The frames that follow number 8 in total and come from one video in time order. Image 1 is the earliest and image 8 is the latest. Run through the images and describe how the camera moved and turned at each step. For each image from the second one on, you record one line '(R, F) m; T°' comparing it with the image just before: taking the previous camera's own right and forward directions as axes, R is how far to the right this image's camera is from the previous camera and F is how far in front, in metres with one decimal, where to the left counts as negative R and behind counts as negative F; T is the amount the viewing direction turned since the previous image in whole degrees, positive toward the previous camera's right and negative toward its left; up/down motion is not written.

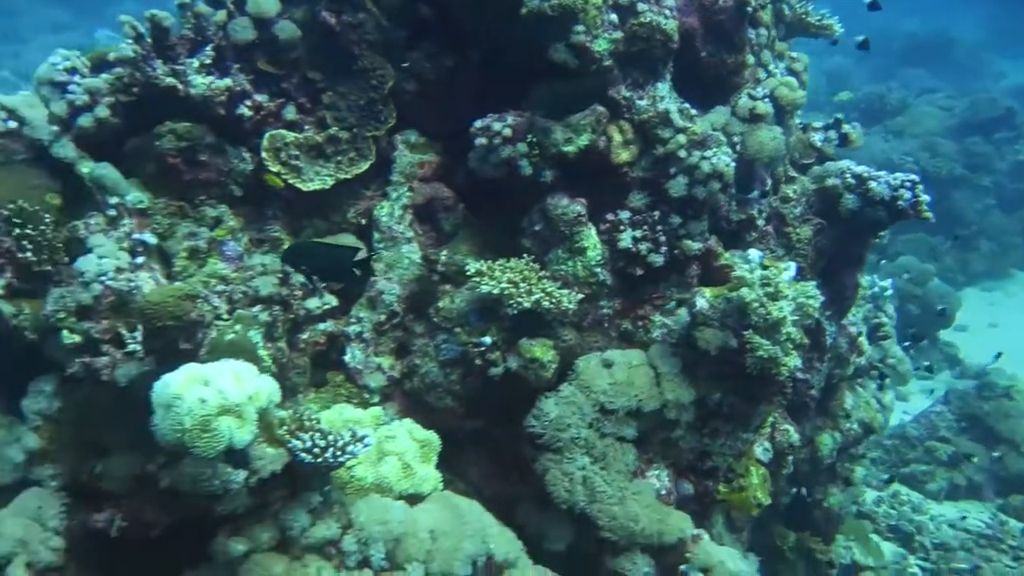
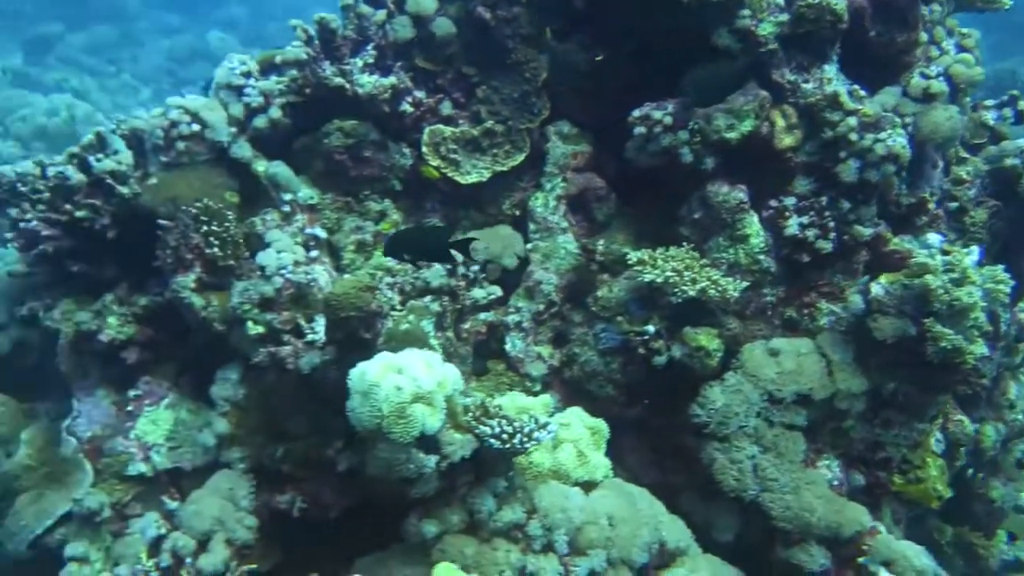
(-0.2, 0.0) m; -6°
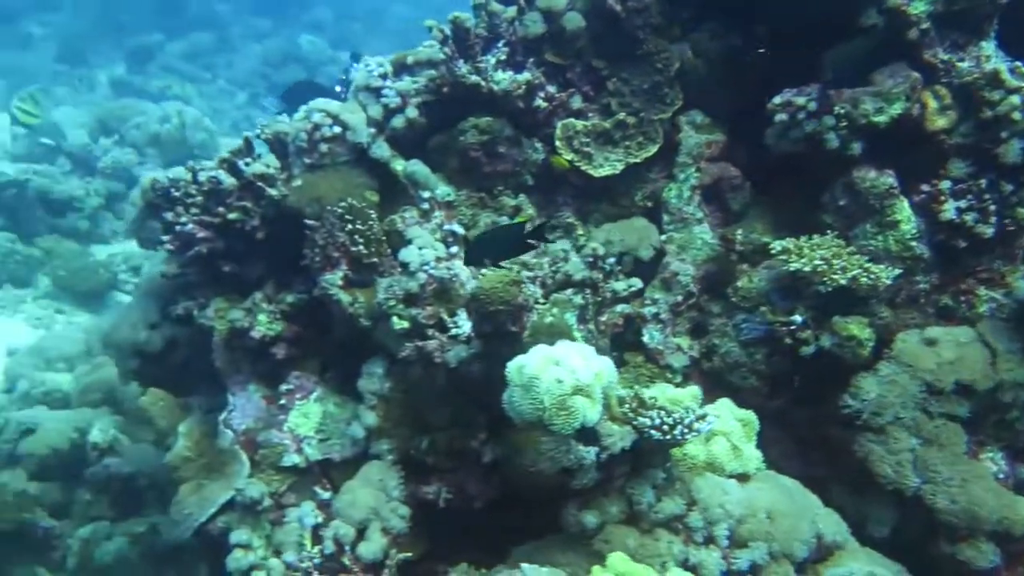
(-0.2, 0.0) m; -6°
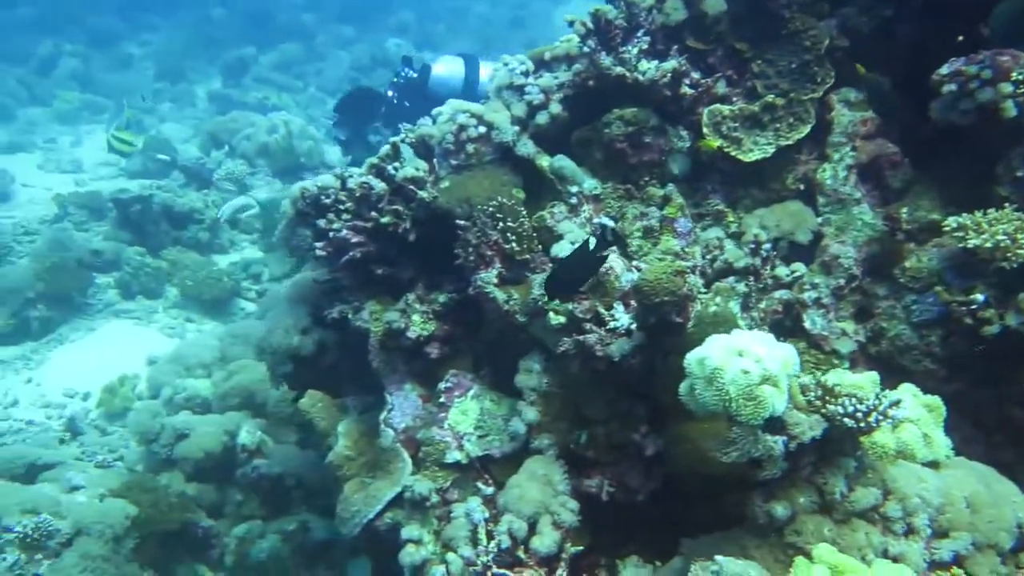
(-0.2, 0.0) m; -6°
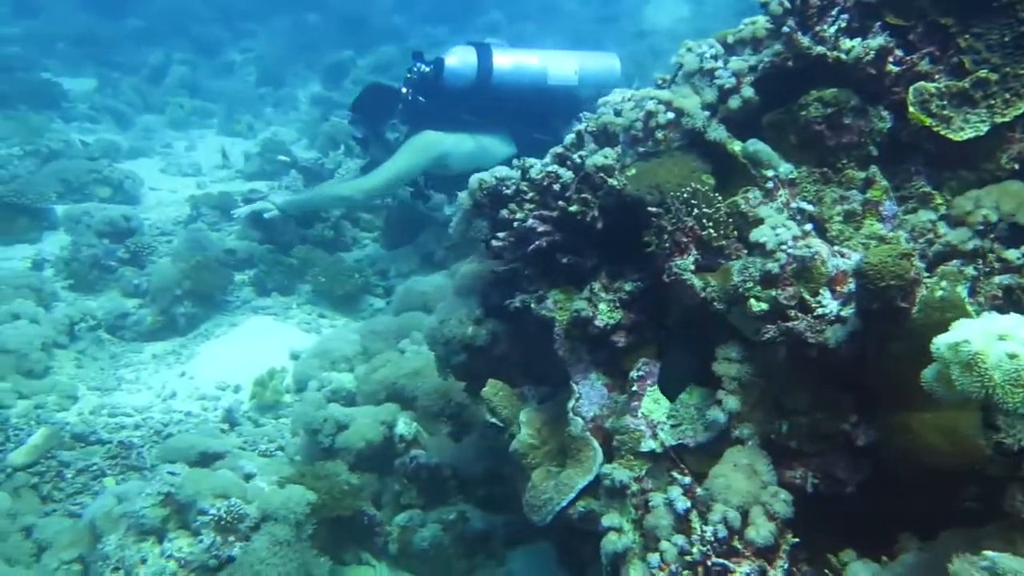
(-0.4, 0.0) m; -6°
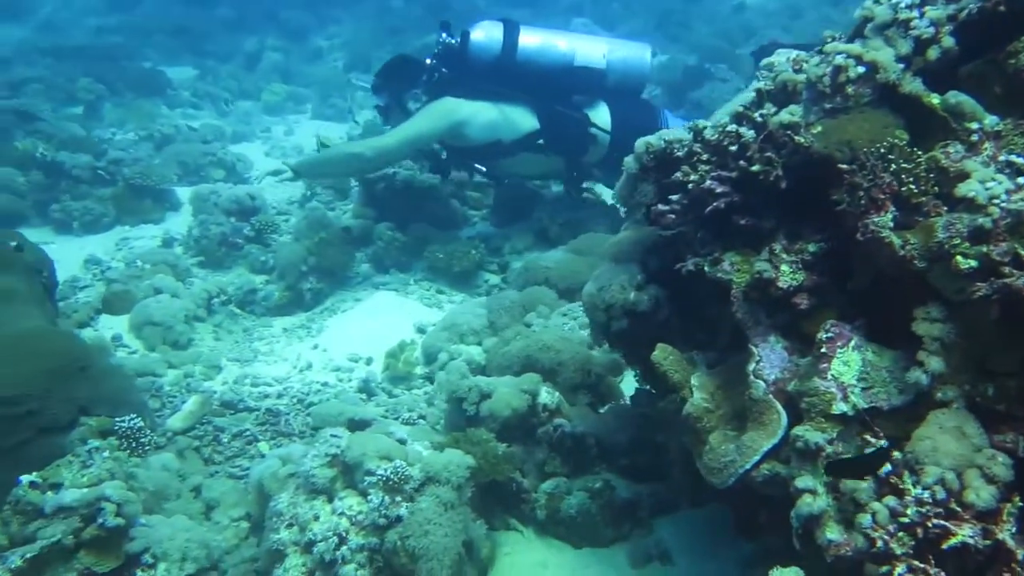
(-0.4, 0.0) m; -5°
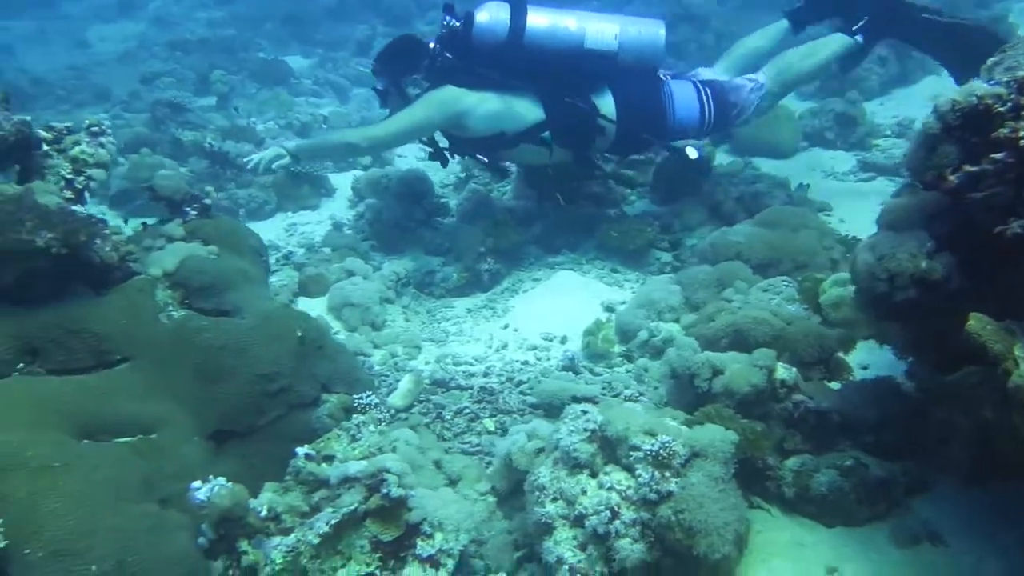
(-0.8, 0.0) m; -6°
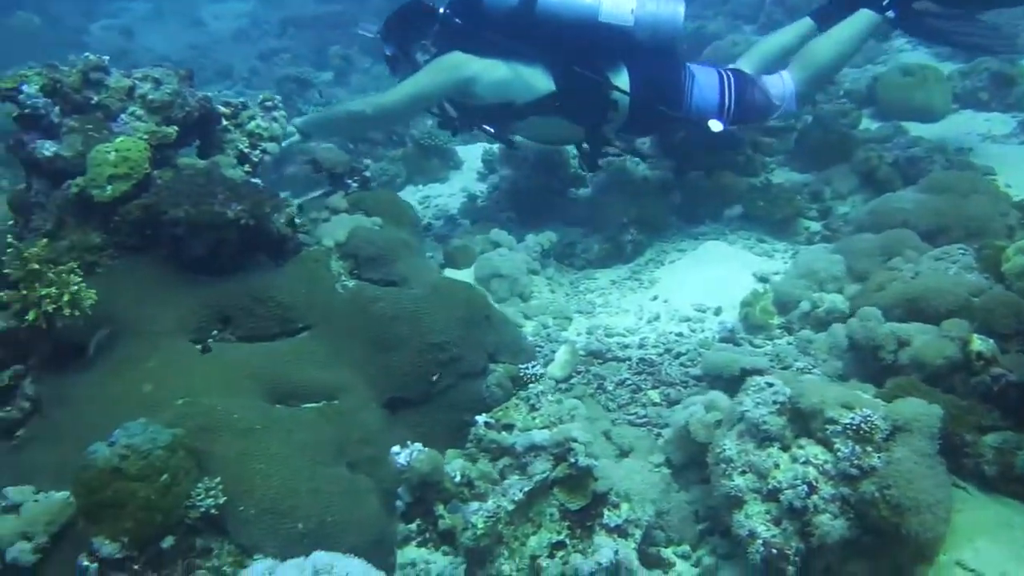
(-0.4, +0.1) m; -7°
